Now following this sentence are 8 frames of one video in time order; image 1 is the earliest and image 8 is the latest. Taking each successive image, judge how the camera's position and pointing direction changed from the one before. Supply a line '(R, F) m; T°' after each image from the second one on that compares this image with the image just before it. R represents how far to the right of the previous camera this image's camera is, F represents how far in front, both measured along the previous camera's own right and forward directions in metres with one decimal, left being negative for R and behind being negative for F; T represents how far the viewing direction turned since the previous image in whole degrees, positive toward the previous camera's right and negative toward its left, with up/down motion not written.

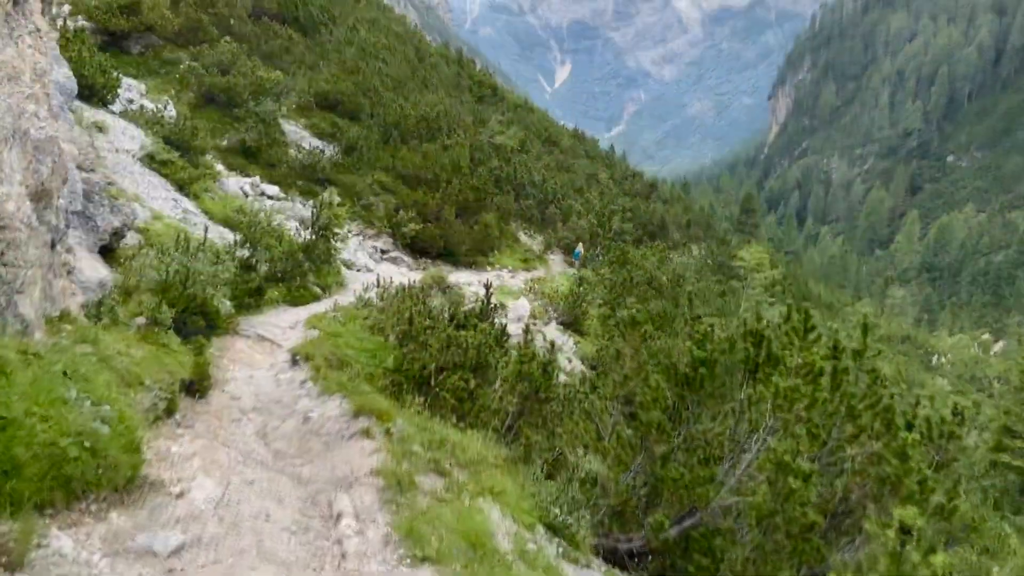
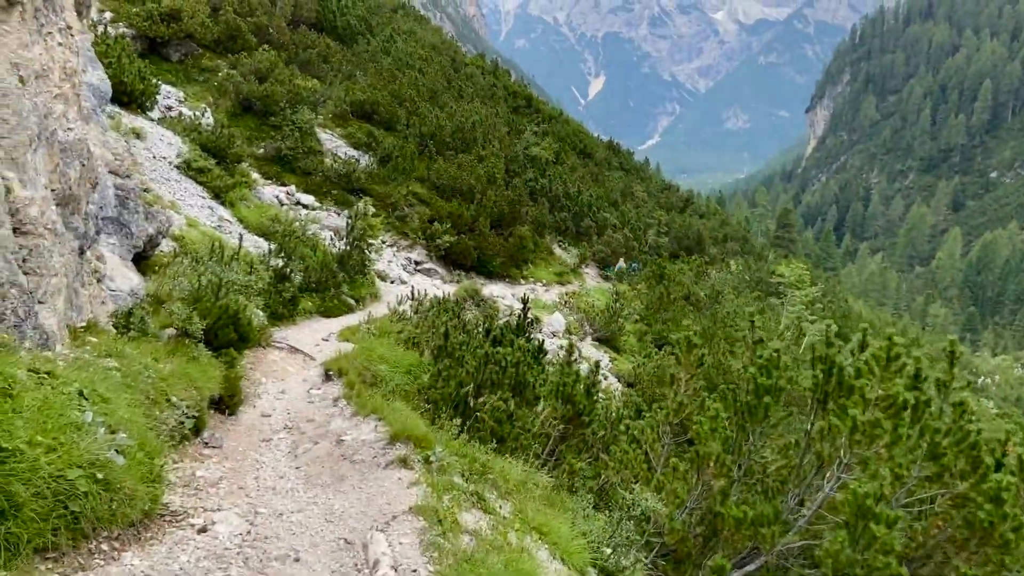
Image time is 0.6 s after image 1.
(-0.1, +0.4) m; -2°
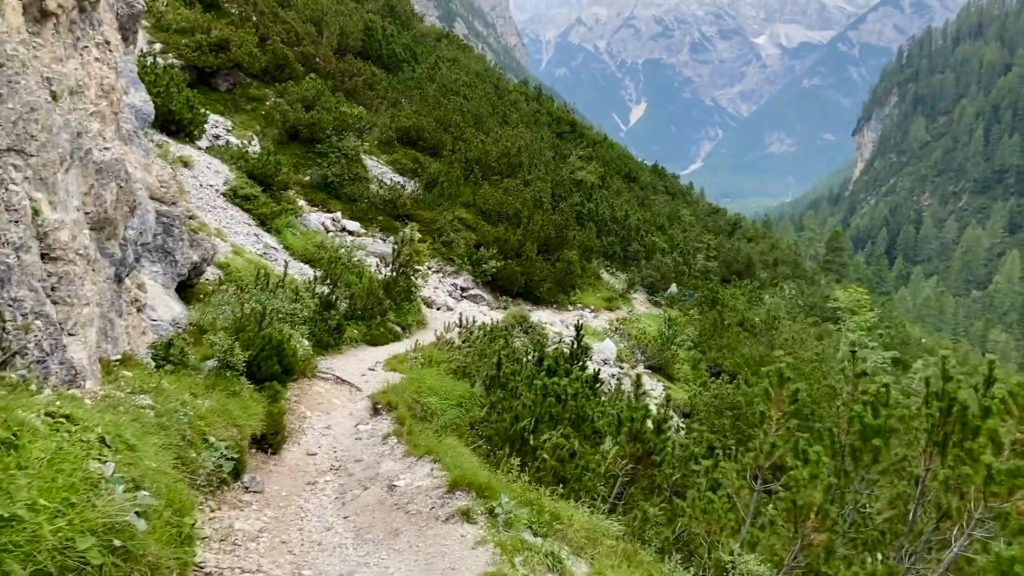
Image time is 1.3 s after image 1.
(-0.2, +0.6) m; -3°
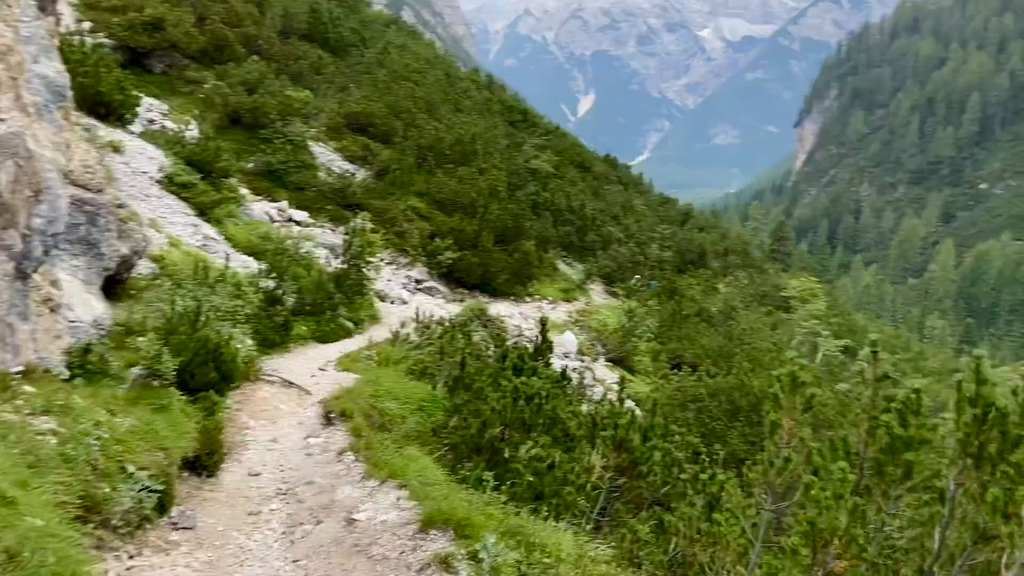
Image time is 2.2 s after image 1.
(-0.2, +0.7) m; +4°
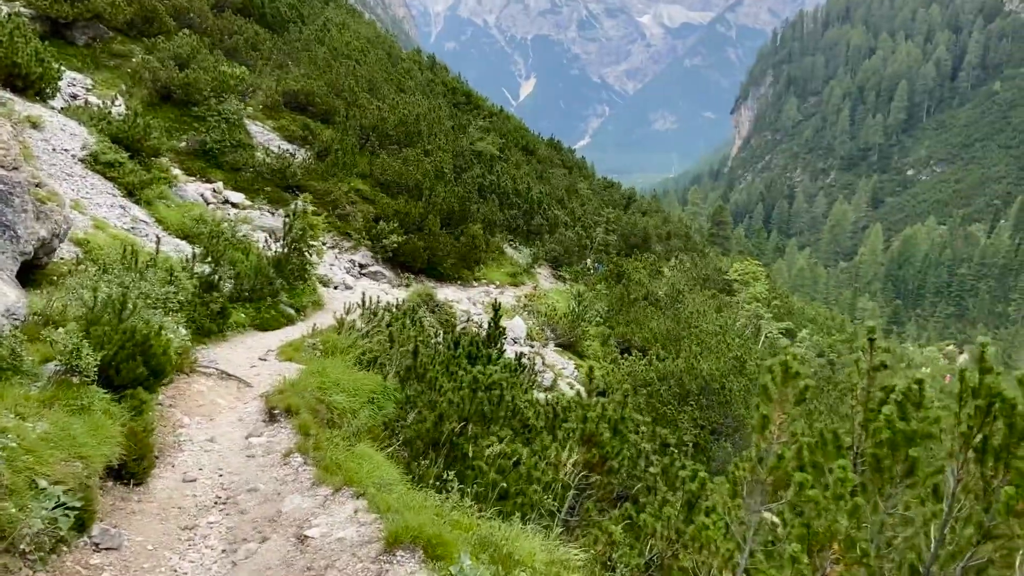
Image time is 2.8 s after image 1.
(-0.1, +0.5) m; +4°
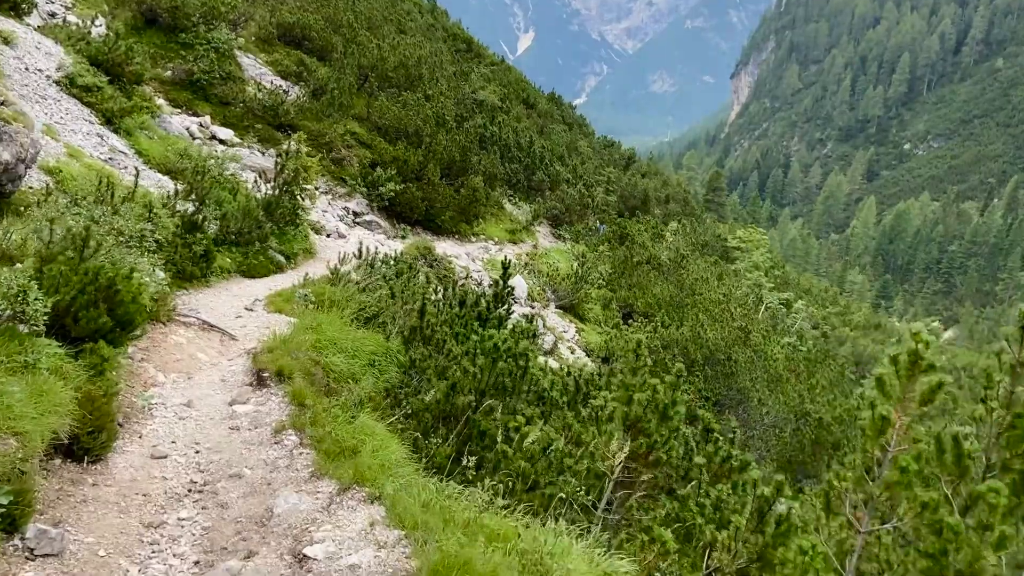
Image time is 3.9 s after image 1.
(-0.3, +0.9) m; +1°
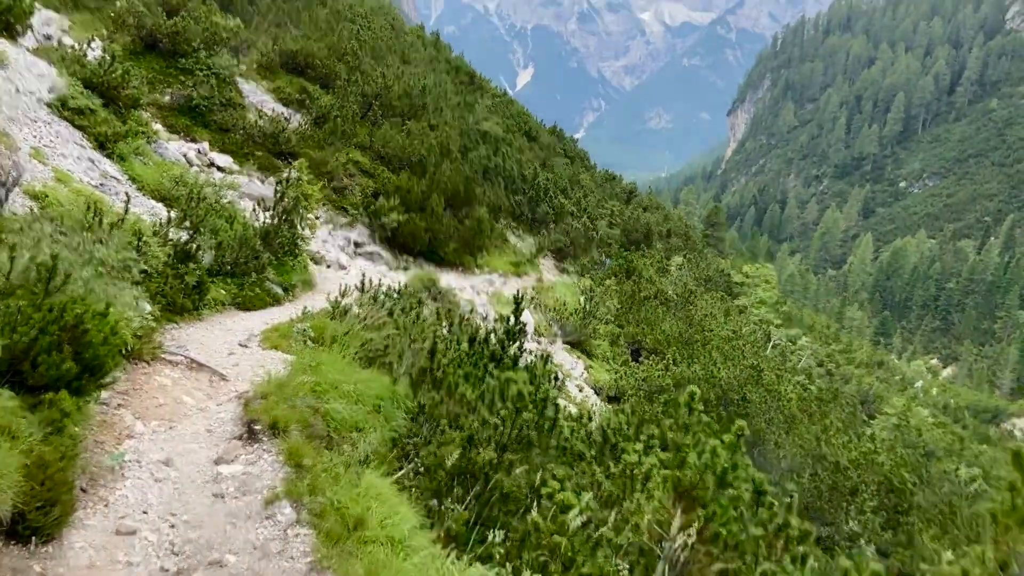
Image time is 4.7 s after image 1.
(-0.2, +0.7) m; 0°
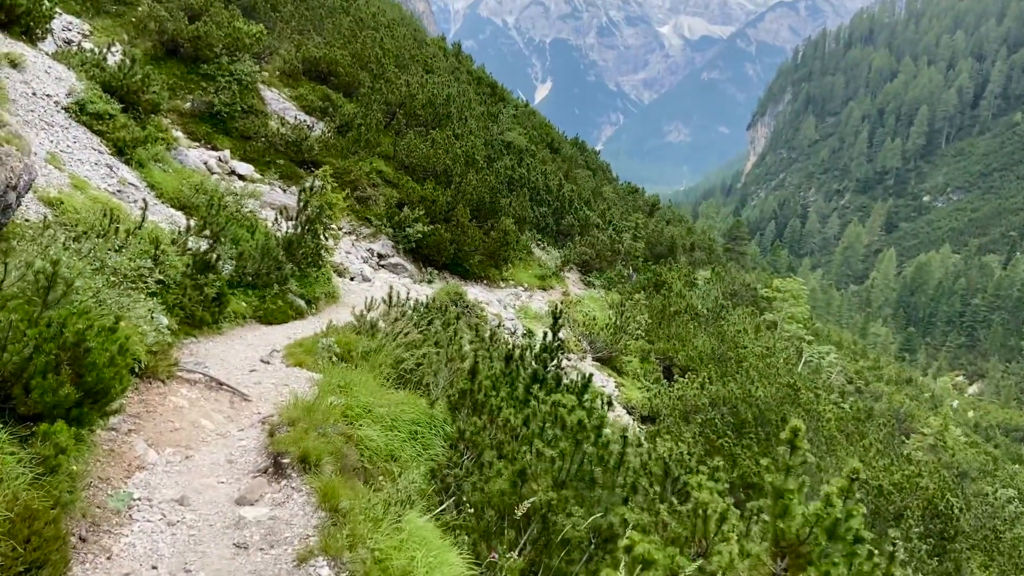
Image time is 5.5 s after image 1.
(-0.3, +0.6) m; -1°
